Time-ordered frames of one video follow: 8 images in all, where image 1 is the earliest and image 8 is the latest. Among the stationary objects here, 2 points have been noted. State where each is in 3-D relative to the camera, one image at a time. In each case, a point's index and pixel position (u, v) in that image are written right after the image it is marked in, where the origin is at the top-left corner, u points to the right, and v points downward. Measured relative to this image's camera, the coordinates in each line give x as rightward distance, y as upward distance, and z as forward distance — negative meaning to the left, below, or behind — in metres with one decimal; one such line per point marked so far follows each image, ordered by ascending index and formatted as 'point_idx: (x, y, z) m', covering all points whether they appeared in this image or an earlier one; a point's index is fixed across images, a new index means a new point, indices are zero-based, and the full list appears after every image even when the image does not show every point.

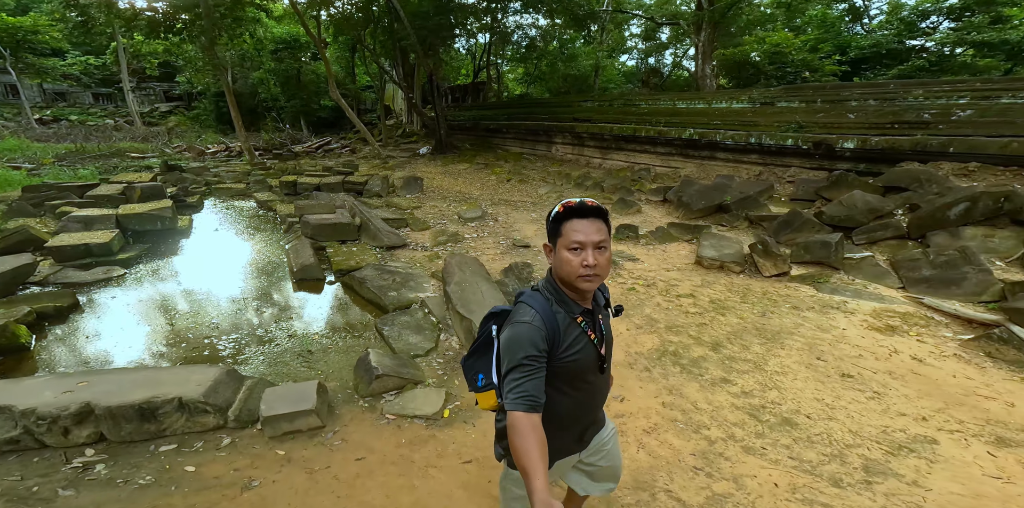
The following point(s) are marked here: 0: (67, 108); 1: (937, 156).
0: (-18.3, +6.0, +19.3) m
1: (+5.2, +1.1, +5.4) m
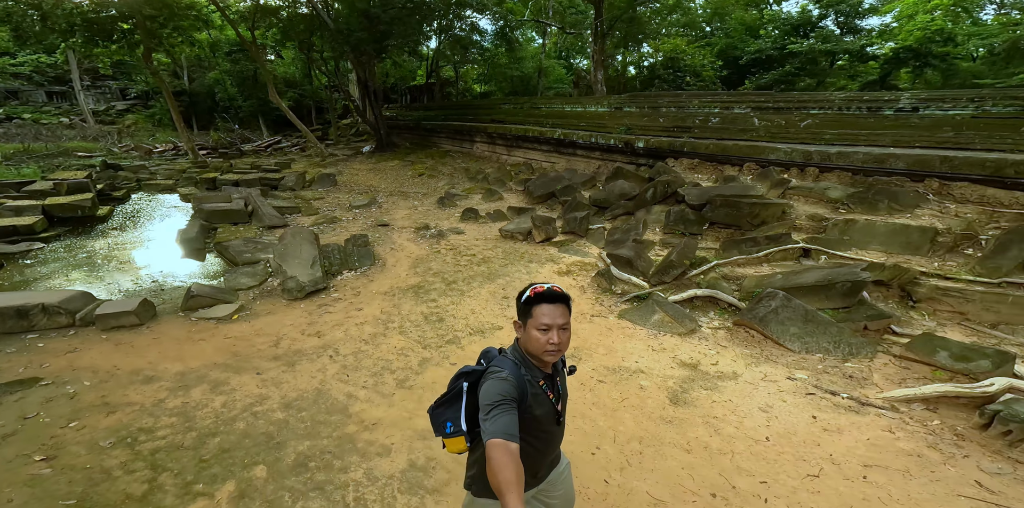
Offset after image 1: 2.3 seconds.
0: (-21.4, +6.3, +20.5) m
1: (+2.6, +1.6, +7.4) m
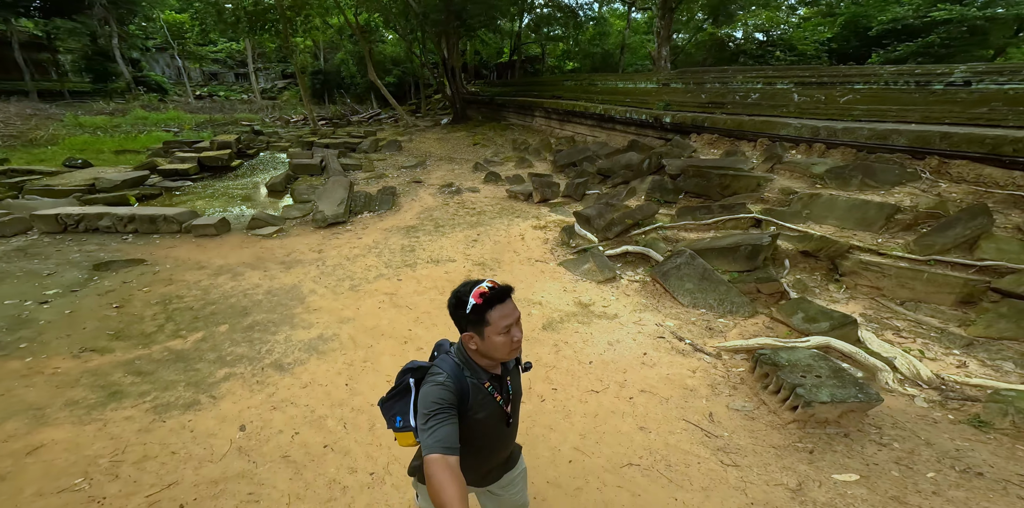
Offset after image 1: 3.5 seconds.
0: (-16.4, +9.2, +25.9) m
1: (+2.9, +1.9, +7.4) m
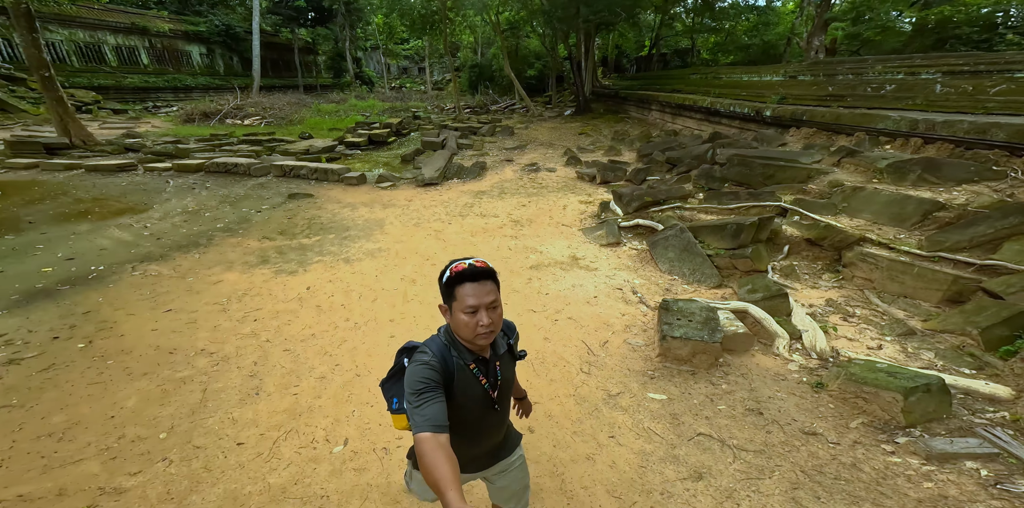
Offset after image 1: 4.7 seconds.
0: (-6.5, +11.2, +30.8) m
1: (+4.2, +1.9, +6.9) m
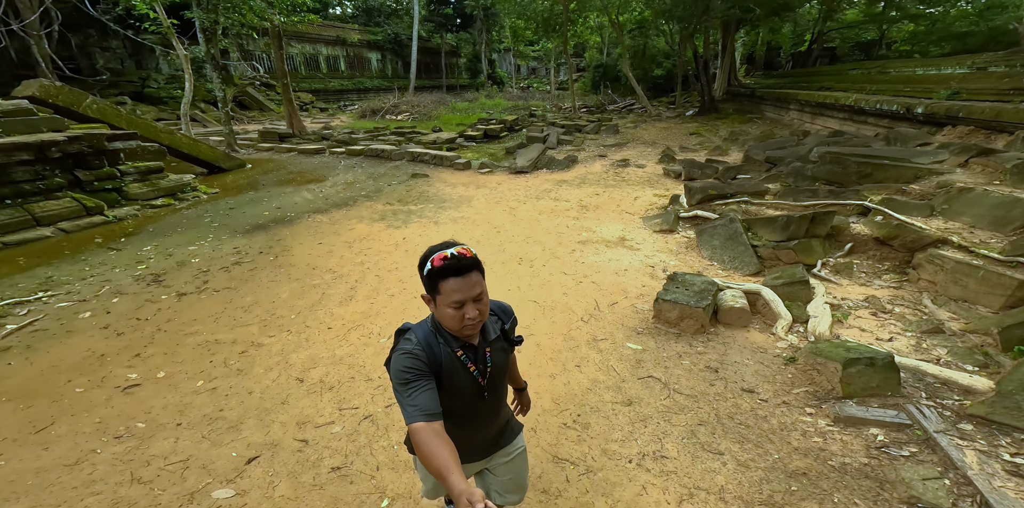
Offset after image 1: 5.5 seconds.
0: (+3.8, +11.4, +31.9) m
1: (+5.6, +1.7, +6.0) m
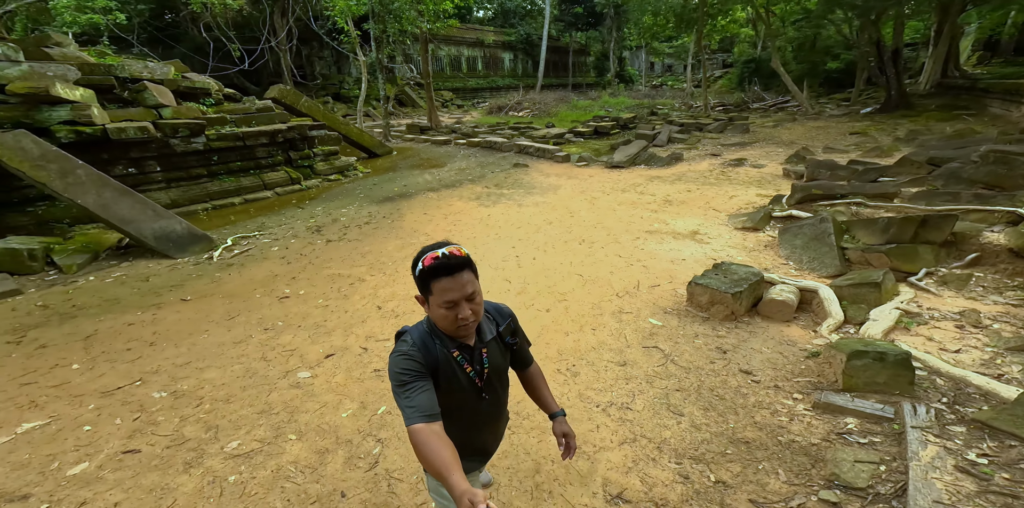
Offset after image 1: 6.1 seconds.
0: (+14.1, +10.3, +29.5) m
1: (+6.6, +1.3, +4.4) m
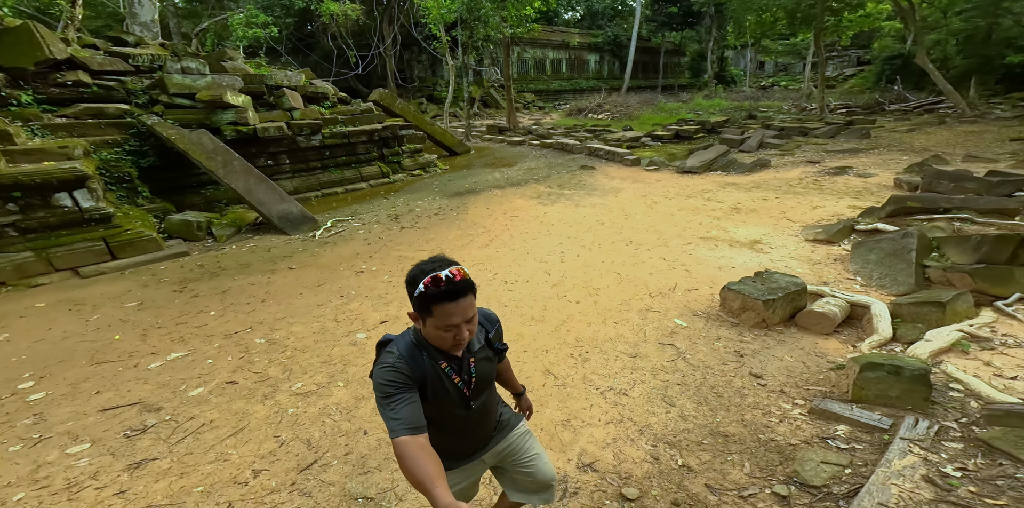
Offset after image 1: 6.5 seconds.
0: (+20.1, +9.0, +26.3) m
1: (+7.1, +0.9, +3.2) m
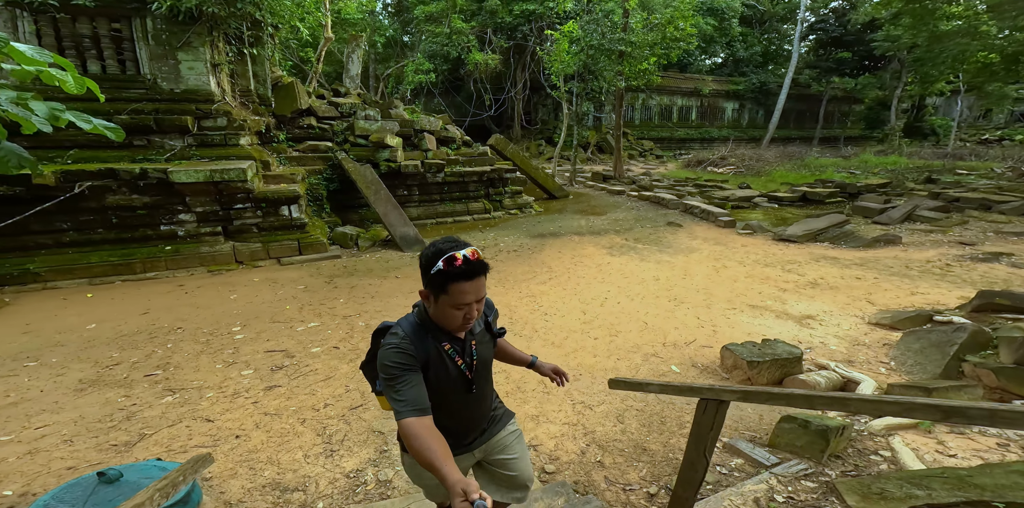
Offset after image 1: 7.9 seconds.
0: (+26.9, +3.9, +21.1) m
1: (+7.2, -0.3, +2.0) m
